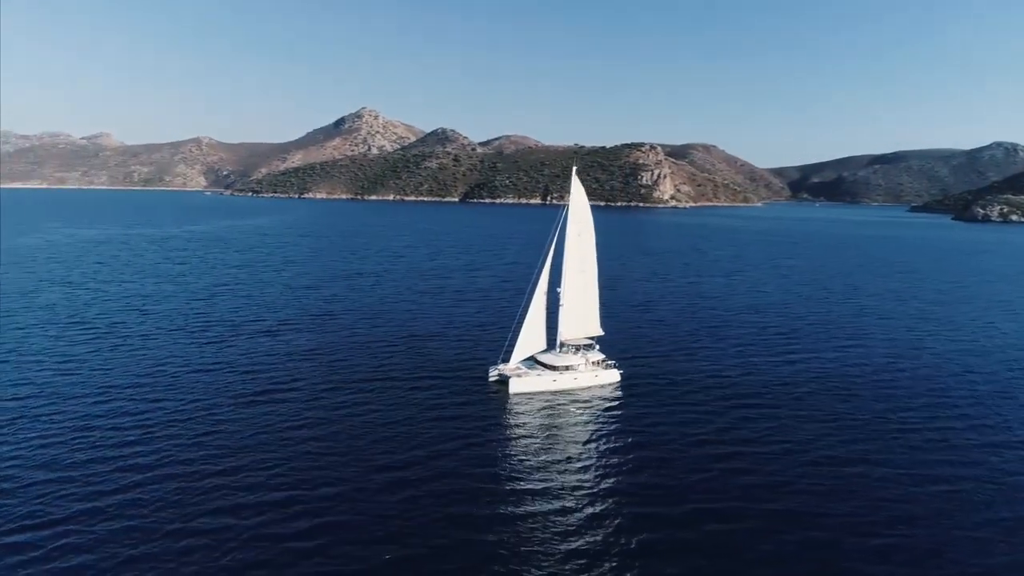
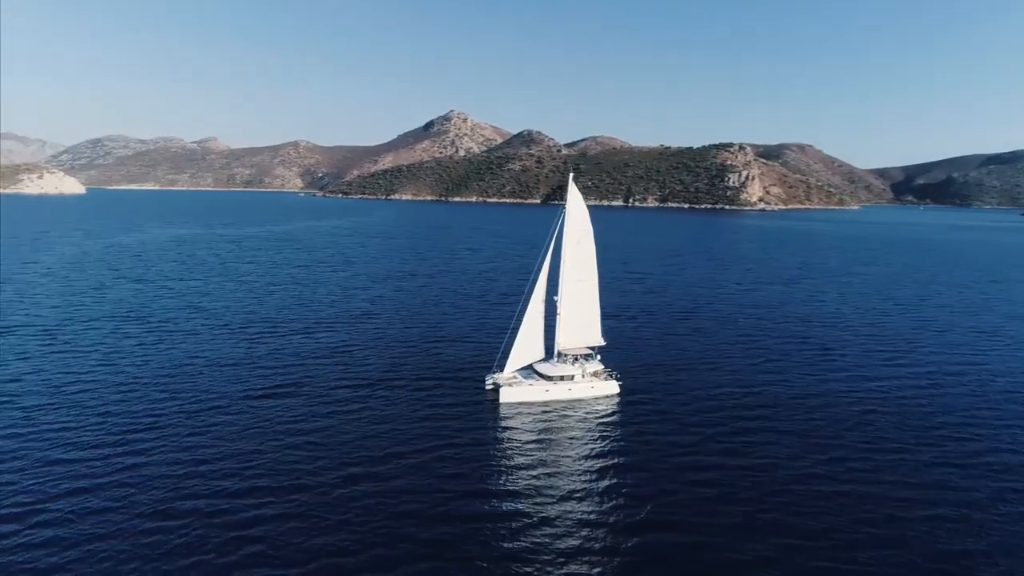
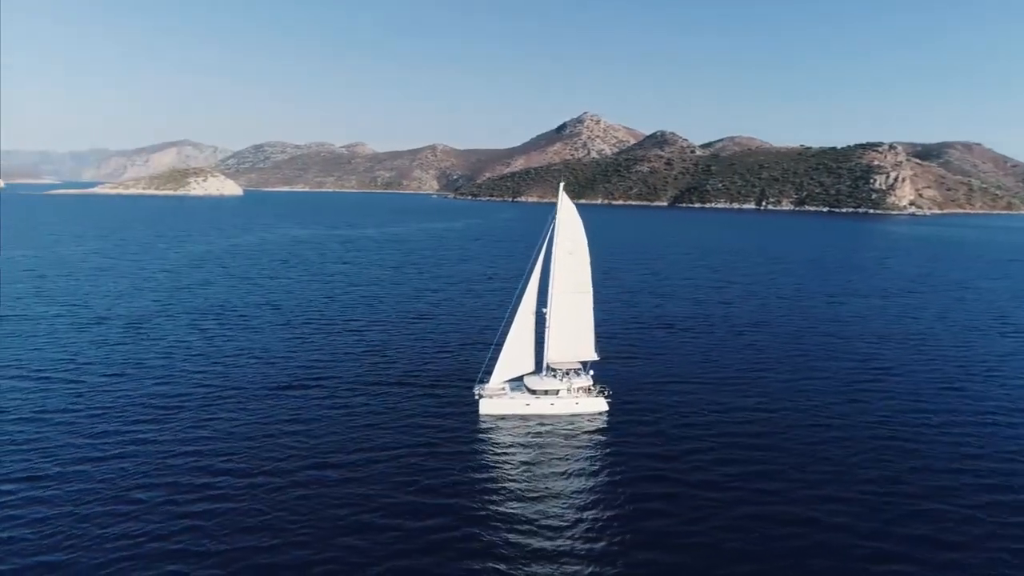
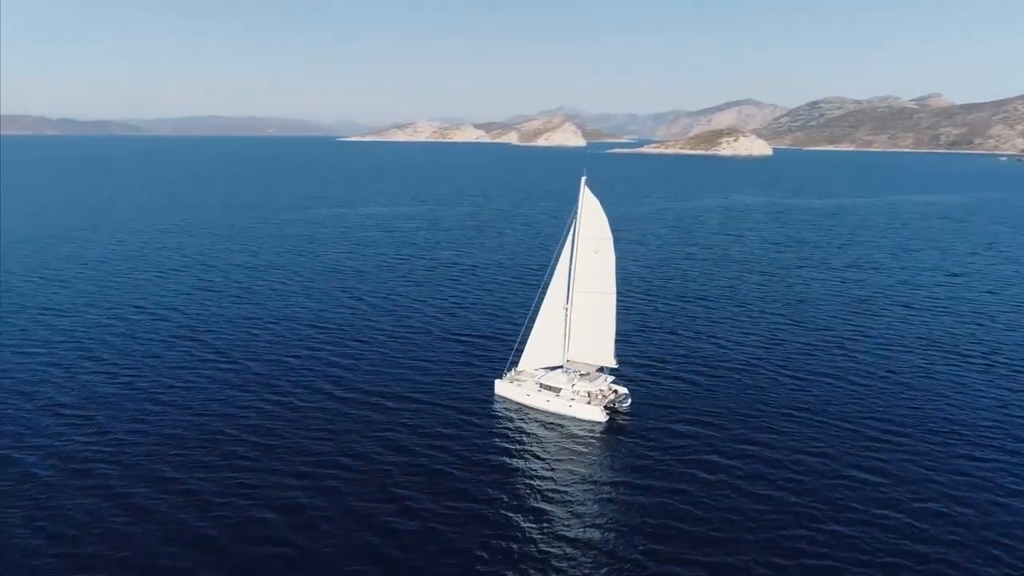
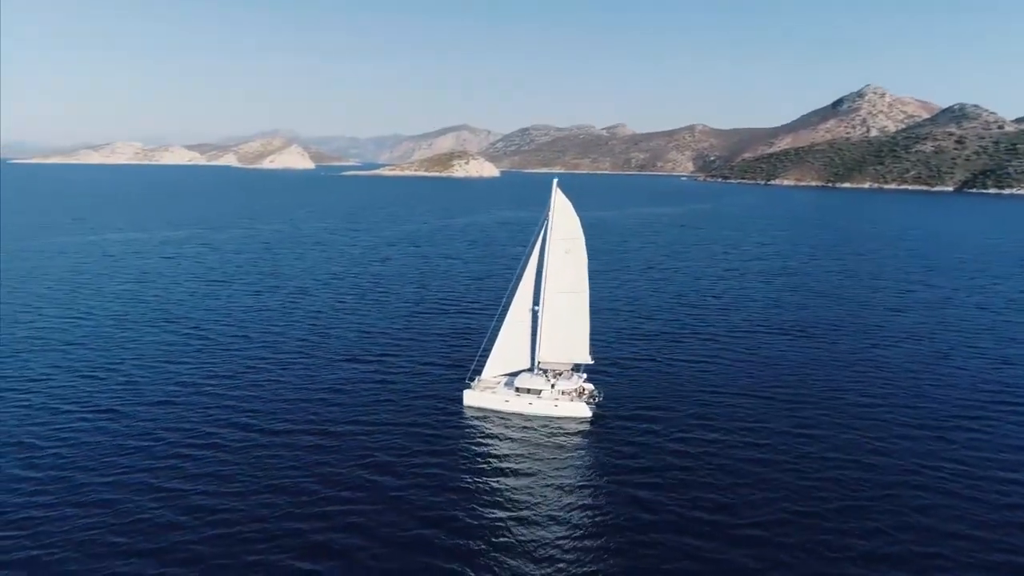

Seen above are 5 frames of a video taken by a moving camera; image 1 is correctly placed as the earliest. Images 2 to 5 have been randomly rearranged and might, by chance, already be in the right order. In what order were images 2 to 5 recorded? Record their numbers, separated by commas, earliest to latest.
2, 3, 5, 4
